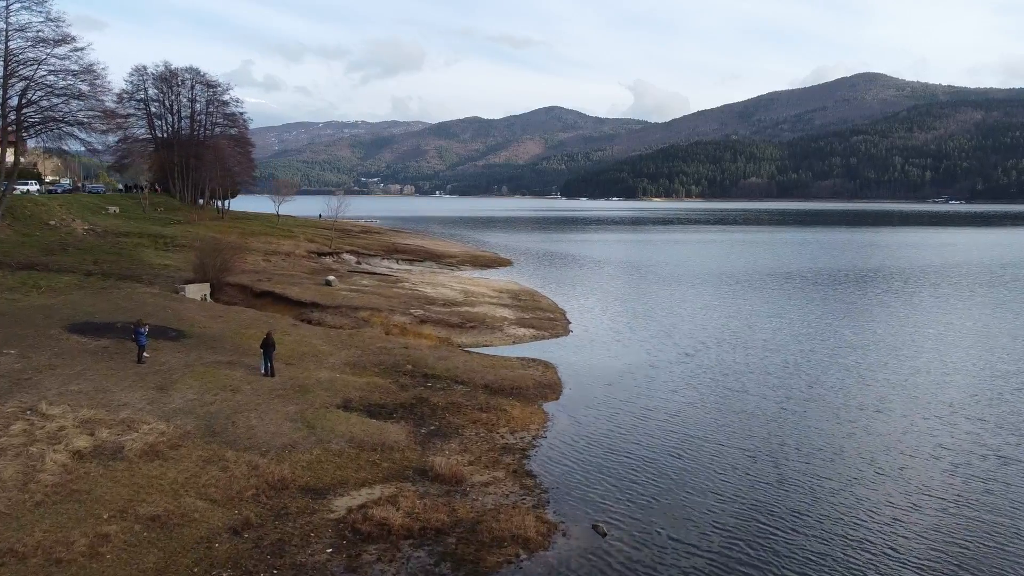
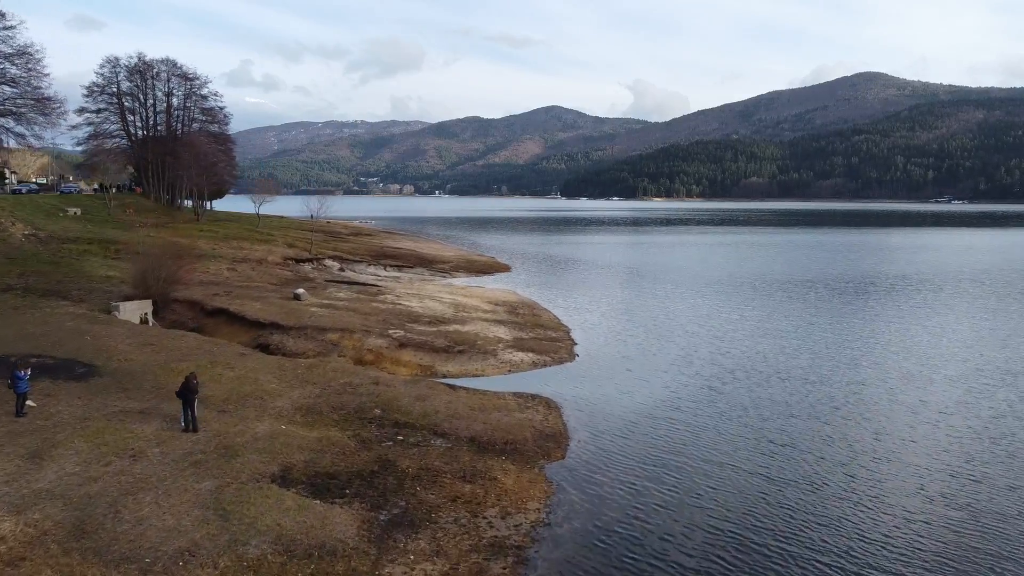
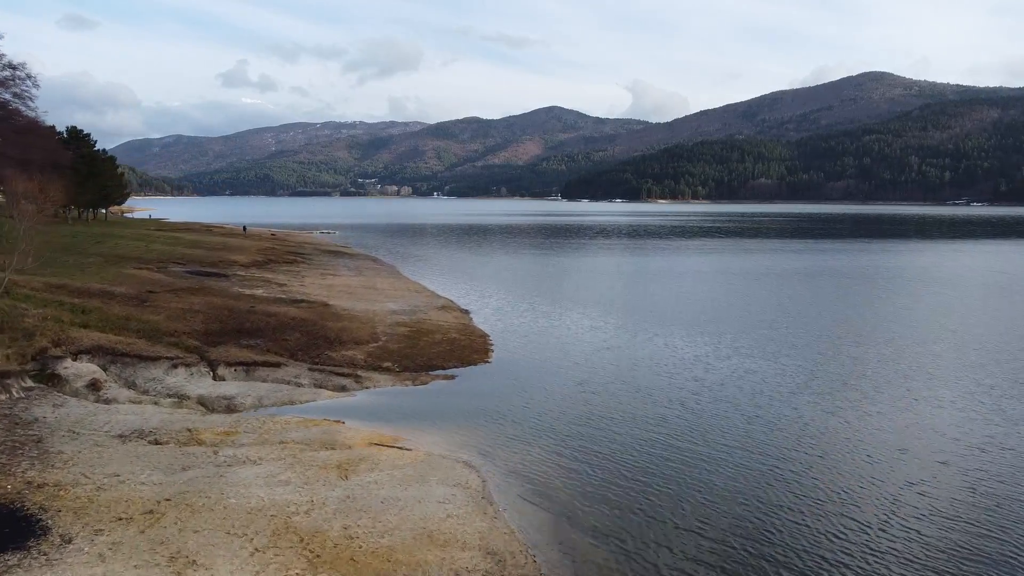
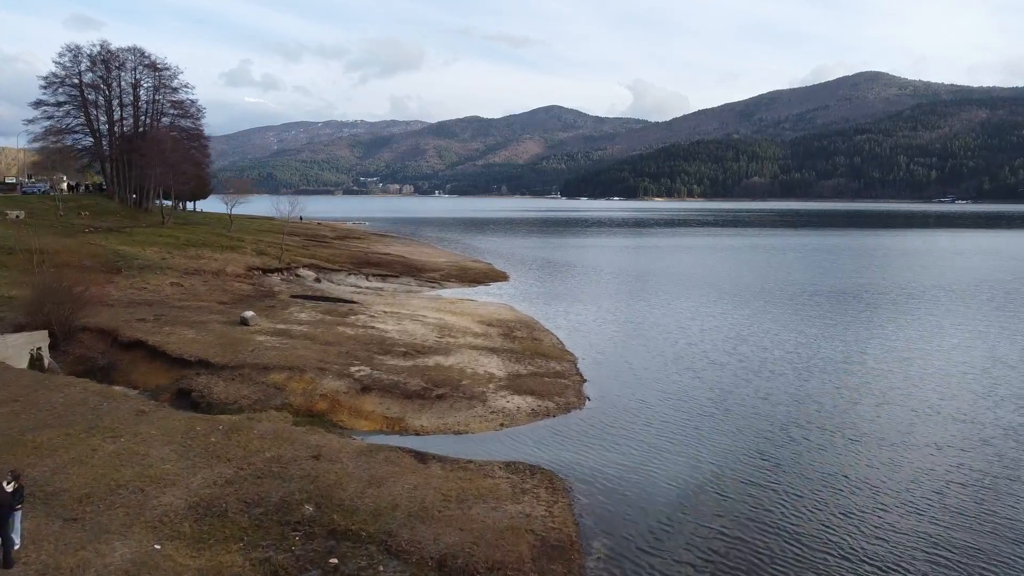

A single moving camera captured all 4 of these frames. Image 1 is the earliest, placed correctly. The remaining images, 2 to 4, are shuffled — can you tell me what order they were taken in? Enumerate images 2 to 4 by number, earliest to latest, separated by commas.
2, 4, 3
